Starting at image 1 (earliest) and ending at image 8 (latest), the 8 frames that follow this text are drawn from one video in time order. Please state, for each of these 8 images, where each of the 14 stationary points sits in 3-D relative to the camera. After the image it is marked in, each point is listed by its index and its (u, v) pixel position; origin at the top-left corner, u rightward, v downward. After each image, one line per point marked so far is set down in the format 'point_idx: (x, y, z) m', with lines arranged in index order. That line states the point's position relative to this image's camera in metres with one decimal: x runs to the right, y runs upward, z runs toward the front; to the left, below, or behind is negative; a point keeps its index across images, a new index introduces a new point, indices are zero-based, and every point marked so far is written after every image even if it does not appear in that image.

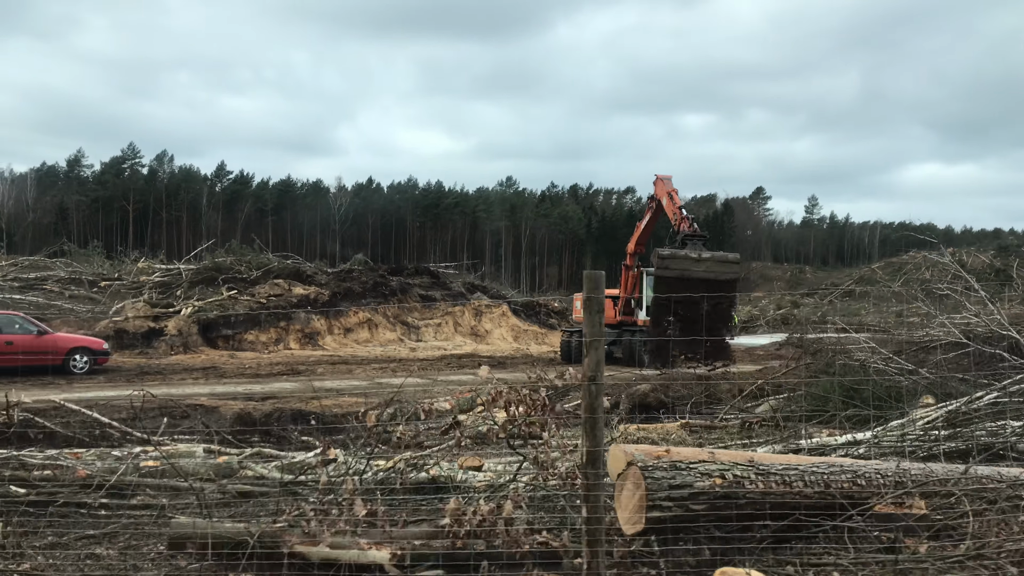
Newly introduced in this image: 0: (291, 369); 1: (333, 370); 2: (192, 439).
0: (-5.0, -1.9, +15.6) m
1: (-4.3, -1.9, +16.2) m
2: (-4.1, -2.0, +8.8) m
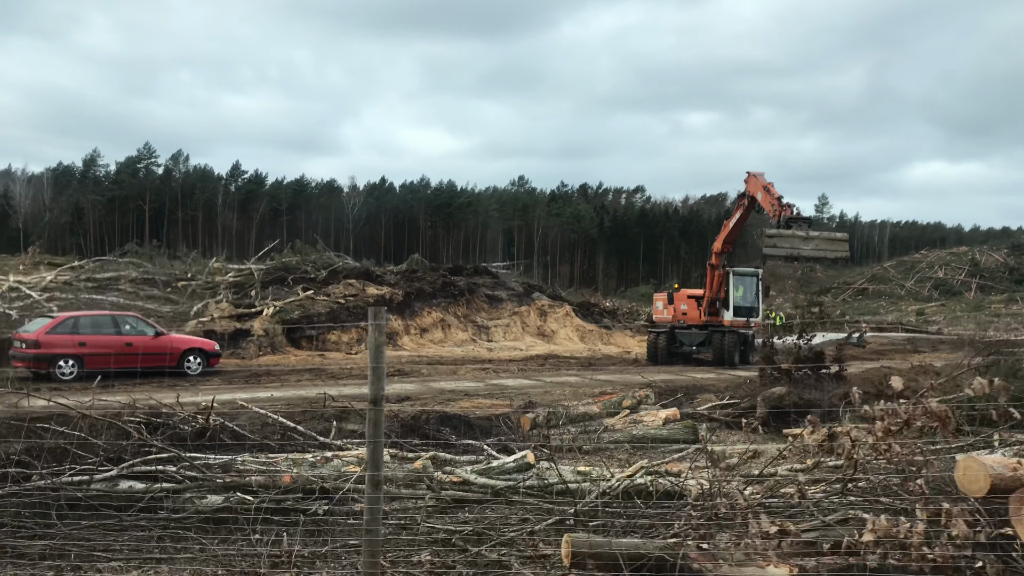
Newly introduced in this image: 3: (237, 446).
0: (-2.5, -1.9, +15.5) m
1: (-1.8, -2.0, +16.1) m
2: (-1.8, -2.0, +8.7) m
3: (-3.1, -1.8, +7.7) m
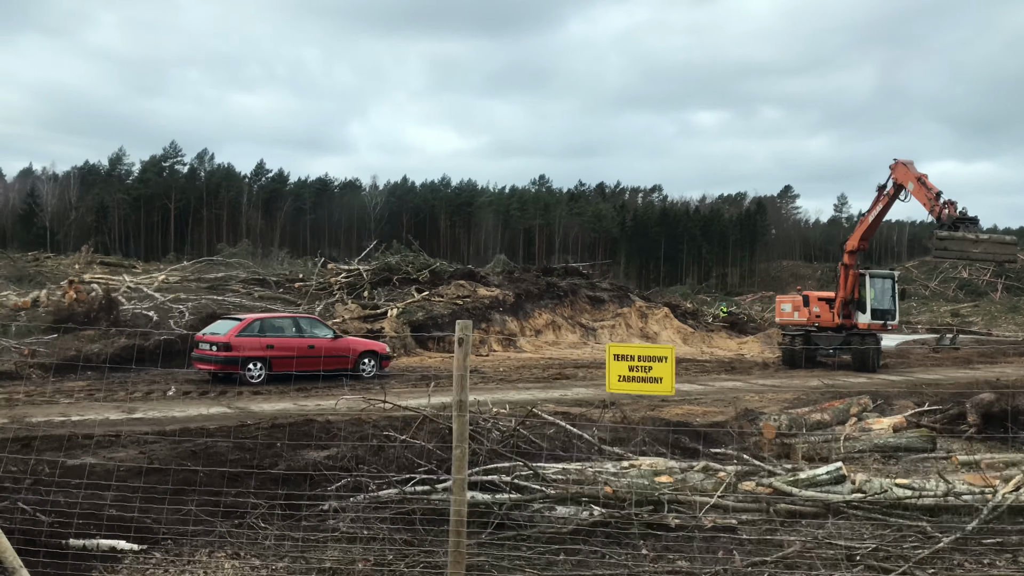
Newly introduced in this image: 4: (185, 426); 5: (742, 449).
0: (+1.1, -2.0, +15.3) m
1: (+1.8, -2.0, +15.9) m
2: (+1.7, -2.1, +8.5) m
3: (+0.3, -1.9, +7.5) m
4: (-4.2, -1.8, +8.5) m
5: (+3.3, -2.3, +9.5) m
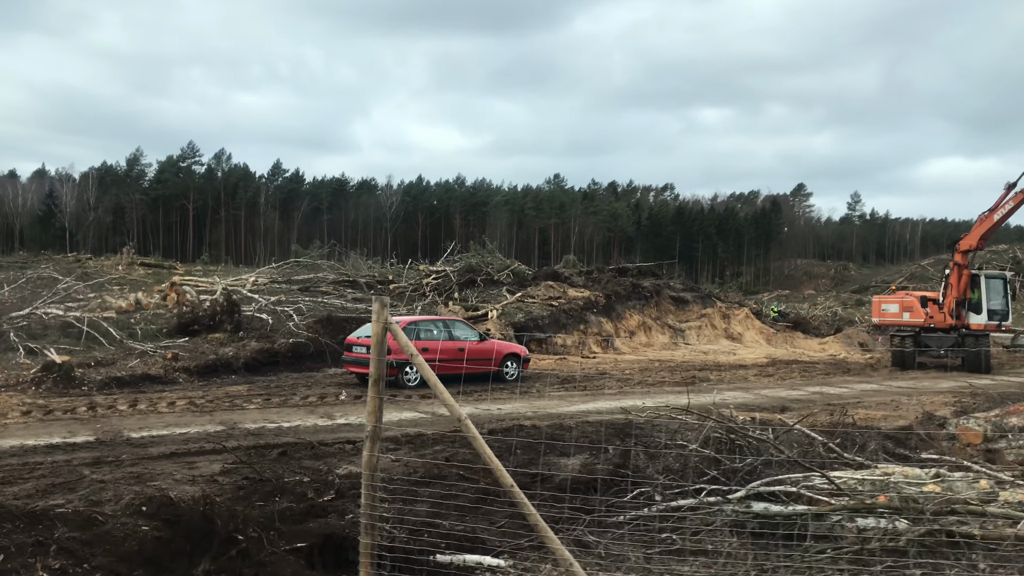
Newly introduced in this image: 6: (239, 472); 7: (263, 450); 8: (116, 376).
0: (+4.0, -2.0, +15.1) m
1: (+4.7, -2.0, +15.7) m
2: (+4.5, -2.1, +8.3) m
3: (+3.1, -1.9, +7.3) m
4: (-1.4, -1.8, +8.4) m
5: (+6.1, -2.3, +9.3) m
6: (-2.6, -1.8, +6.3) m
7: (-2.7, -1.7, +7.2) m
8: (-7.1, -1.6, +12.0) m
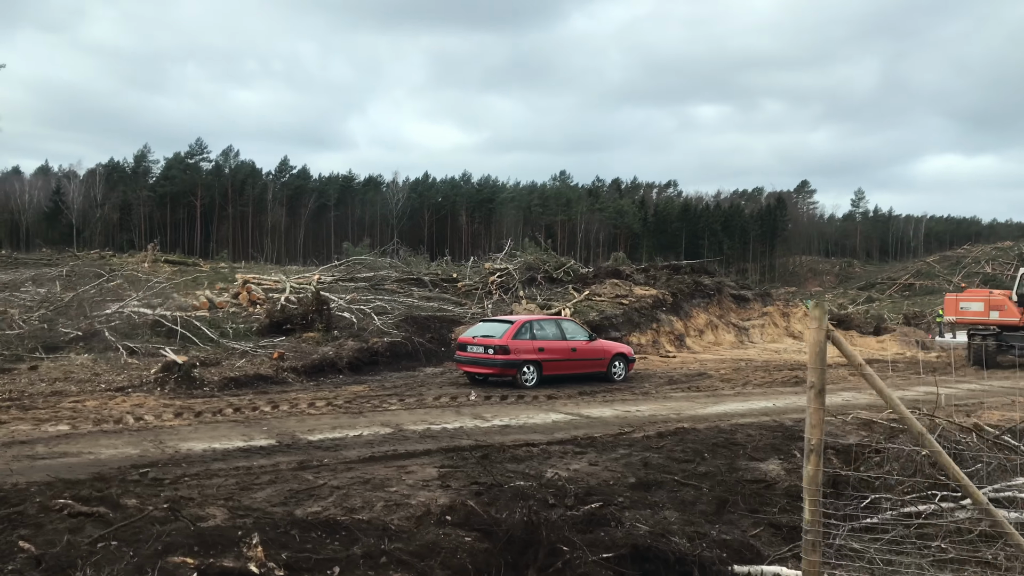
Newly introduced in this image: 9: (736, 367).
0: (+6.2, -2.0, +14.9) m
1: (+6.9, -2.0, +15.5) m
2: (+6.6, -2.1, +8.1) m
3: (+5.2, -1.9, +7.2) m
4: (+0.7, -1.8, +8.2) m
5: (+8.2, -2.3, +9.1) m
6: (-0.5, -1.8, +6.2) m
7: (-0.6, -1.7, +7.0) m
8: (-4.9, -1.6, +11.9) m
9: (+5.6, -2.0, +16.7) m
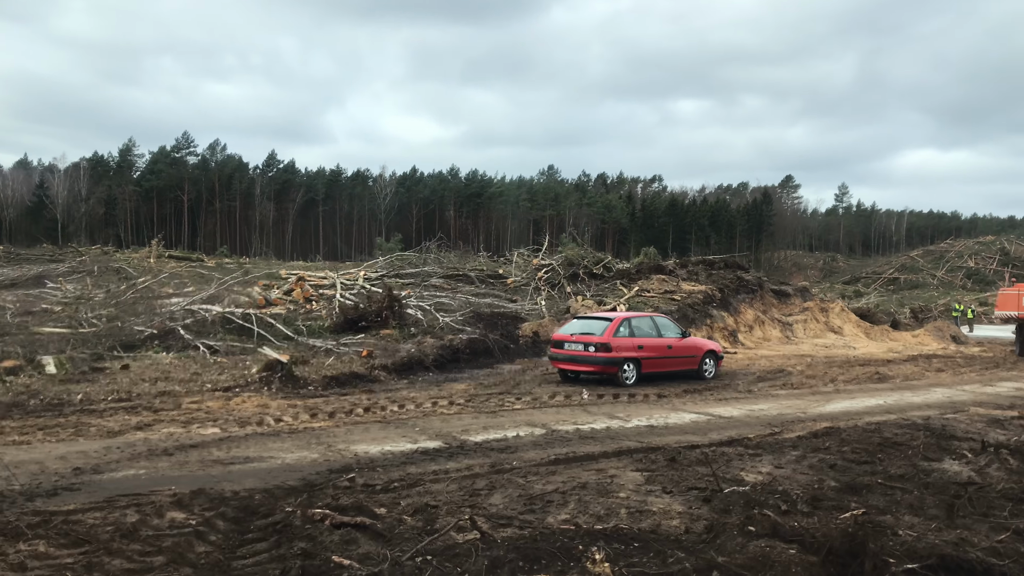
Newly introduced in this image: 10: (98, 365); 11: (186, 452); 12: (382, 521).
0: (+7.9, -1.9, +14.9) m
1: (+8.6, -1.9, +15.5) m
2: (+8.4, -2.1, +8.1) m
3: (+7.1, -1.9, +7.1) m
4: (+2.6, -1.8, +8.1) m
5: (+10.0, -2.3, +9.1) m
6: (+1.4, -1.7, +6.0) m
7: (+1.3, -1.7, +6.9) m
8: (-3.1, -1.5, +11.7) m
9: (+7.3, -1.9, +16.6) m
10: (-7.4, -1.4, +12.0) m
11: (-3.2, -1.6, +6.6) m
12: (-0.9, -1.6, +4.7) m
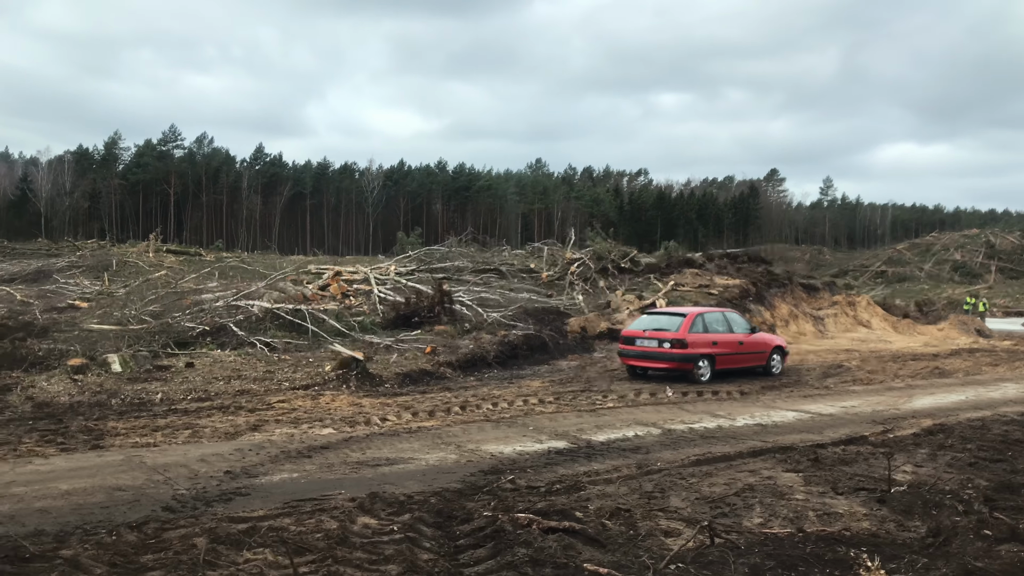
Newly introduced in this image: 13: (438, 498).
0: (+9.1, -1.7, +14.9) m
1: (+9.8, -1.8, +15.5) m
2: (+9.8, -2.0, +8.1) m
3: (+8.4, -1.8, +7.1) m
4: (+3.9, -1.7, +8.0) m
5: (+11.4, -2.2, +9.1) m
6: (+2.8, -1.7, +5.9) m
7: (+2.7, -1.7, +6.7) m
8: (-1.9, -1.4, +11.4) m
9: (+8.4, -1.7, +16.6) m
10: (-6.1, -1.3, +11.7) m
11: (-1.8, -1.6, +6.3) m
12: (+0.5, -1.6, +4.5) m
13: (-0.6, -1.6, +5.1) m
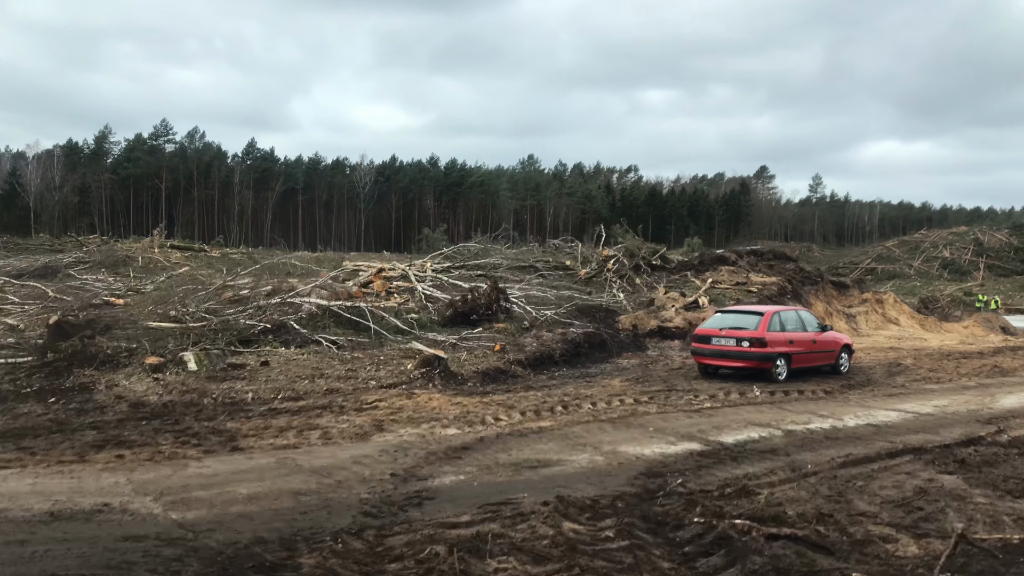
0: (+10.4, -1.7, +14.9) m
1: (+11.1, -1.7, +15.5) m
2: (+11.2, -2.0, +8.1) m
3: (+9.8, -1.8, +7.1) m
4: (+5.3, -1.7, +7.9) m
5: (+12.7, -2.2, +9.2) m
6: (+4.2, -1.7, +5.9) m
7: (+4.1, -1.7, +6.7) m
8: (-0.5, -1.4, +11.3) m
9: (+9.7, -1.7, +16.6) m
10: (-4.8, -1.3, +11.6) m
11: (-0.4, -1.6, +6.2) m
12: (+1.9, -1.6, +4.4) m
13: (+0.8, -1.6, +5.0) m
